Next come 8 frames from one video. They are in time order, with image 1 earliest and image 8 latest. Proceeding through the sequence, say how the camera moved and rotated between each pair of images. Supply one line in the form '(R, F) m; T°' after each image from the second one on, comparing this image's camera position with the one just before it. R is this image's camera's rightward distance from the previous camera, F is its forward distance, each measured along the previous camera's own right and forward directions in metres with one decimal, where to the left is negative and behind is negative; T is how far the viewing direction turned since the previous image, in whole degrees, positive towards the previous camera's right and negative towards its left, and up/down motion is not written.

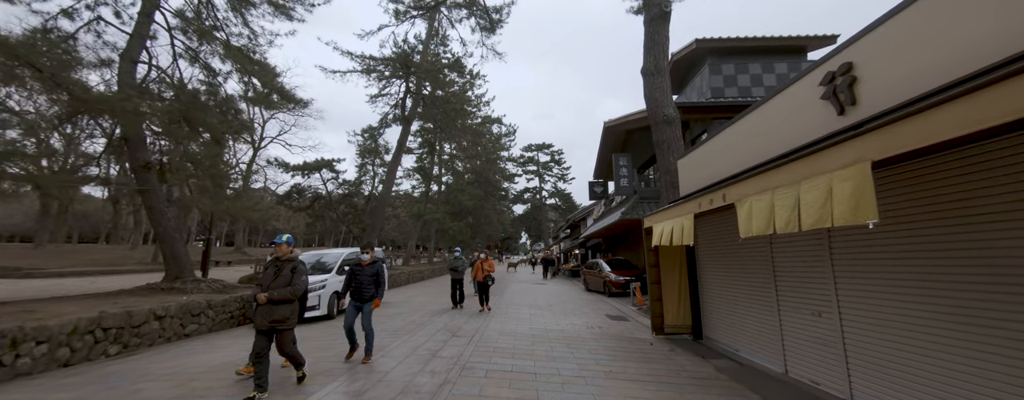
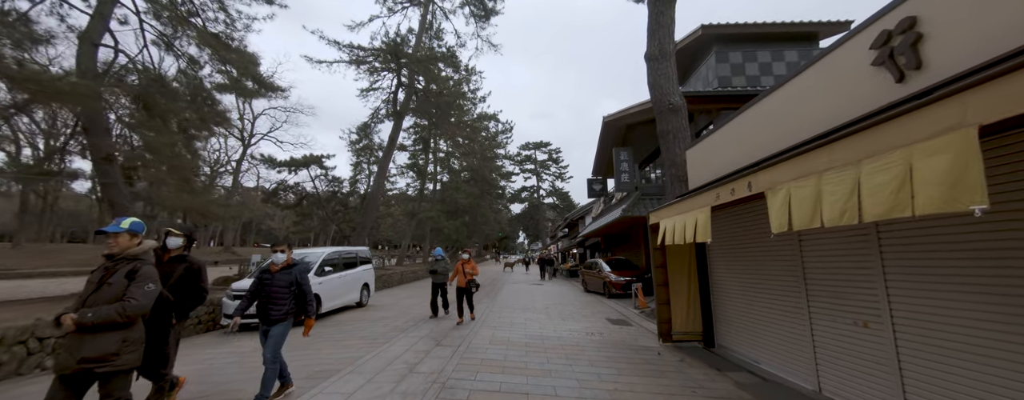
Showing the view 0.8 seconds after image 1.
(+0.1, +0.7) m; 0°
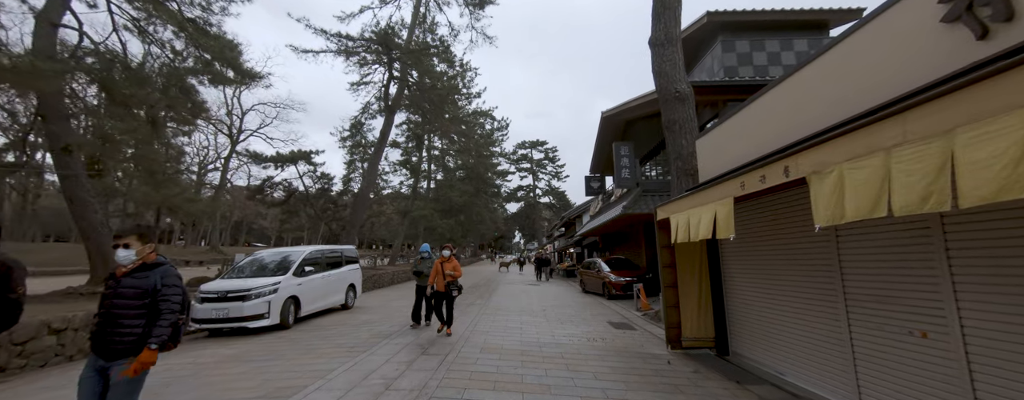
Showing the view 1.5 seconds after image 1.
(0.0, +0.6) m; +1°
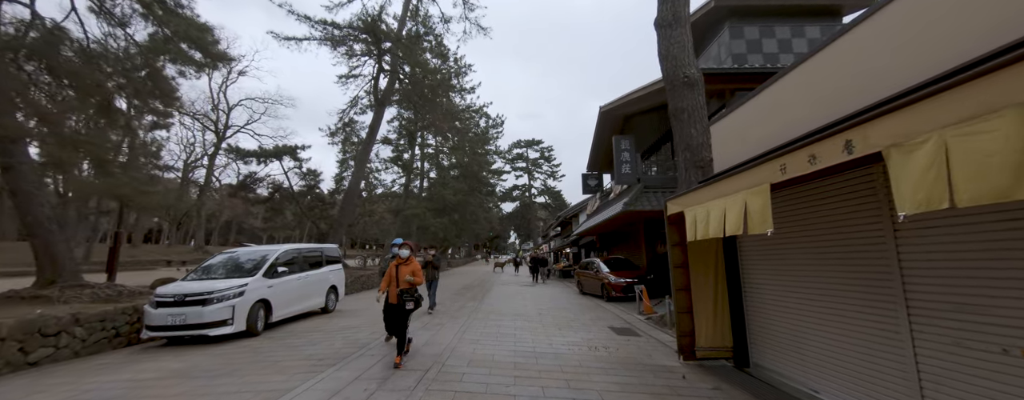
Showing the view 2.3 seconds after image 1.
(0.0, +0.7) m; +1°
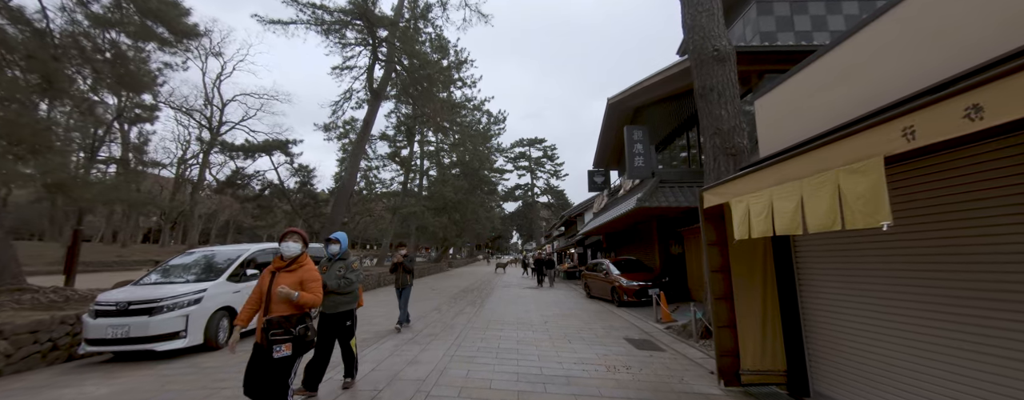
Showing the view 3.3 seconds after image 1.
(0.0, +1.0) m; 0°
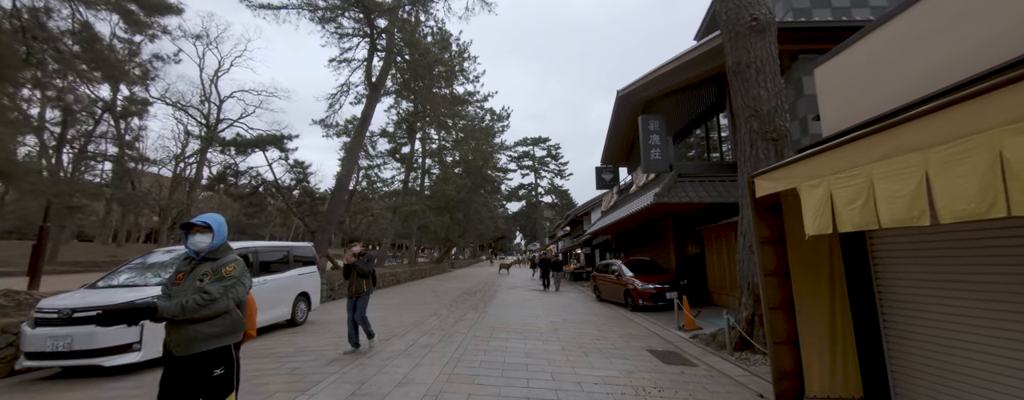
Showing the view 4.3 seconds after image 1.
(-0.1, +0.8) m; 0°
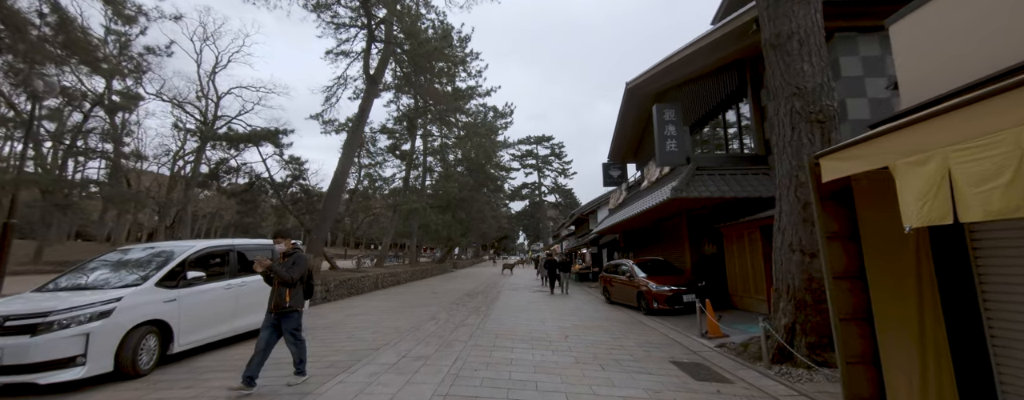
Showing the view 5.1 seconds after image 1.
(0.0, +0.7) m; 0°
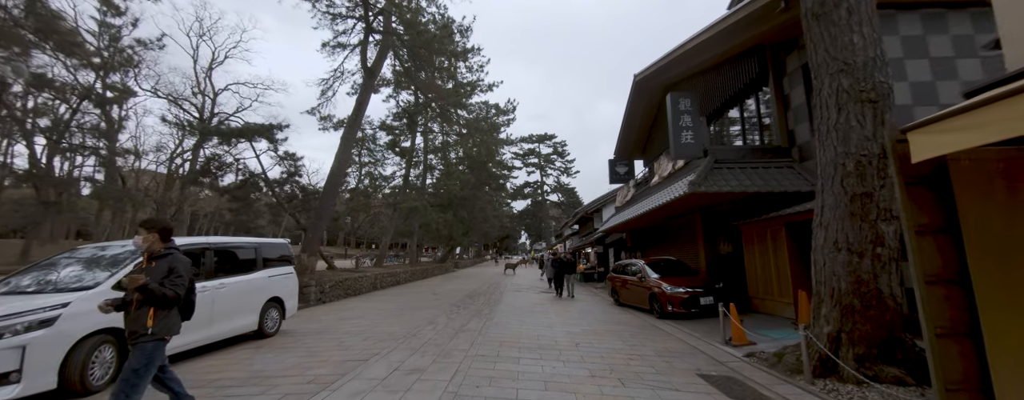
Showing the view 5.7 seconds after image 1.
(-0.1, +0.6) m; 0°
